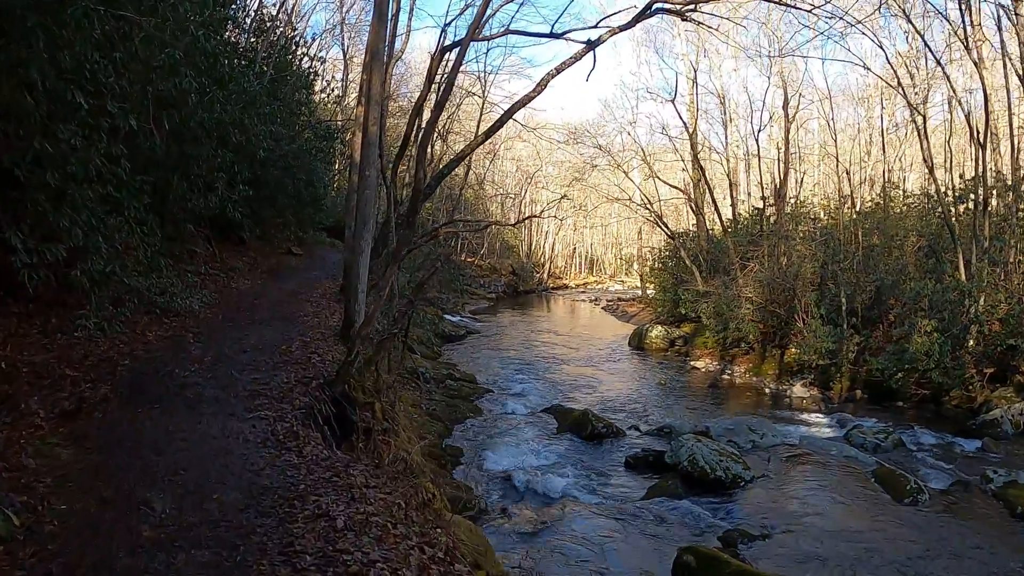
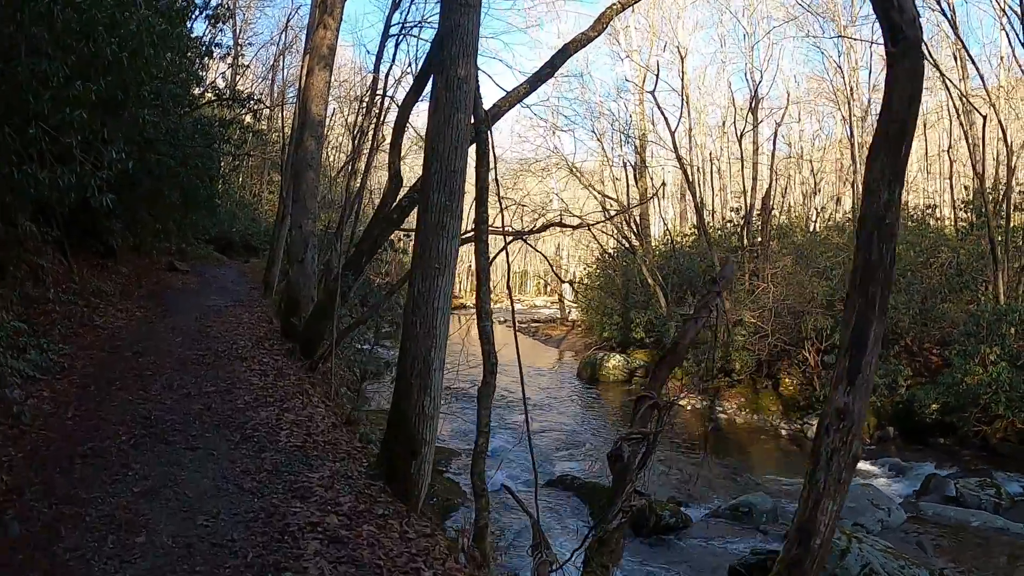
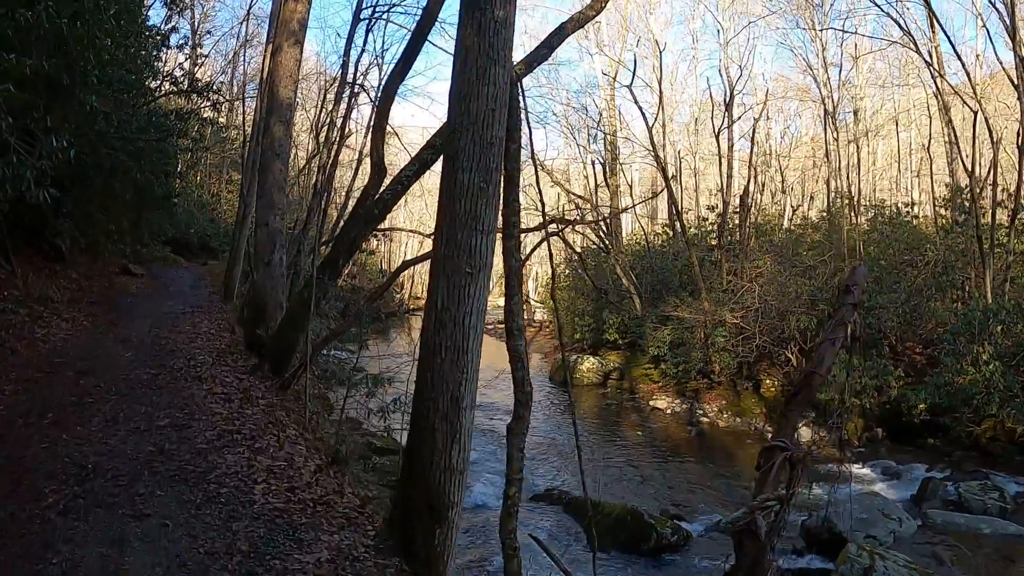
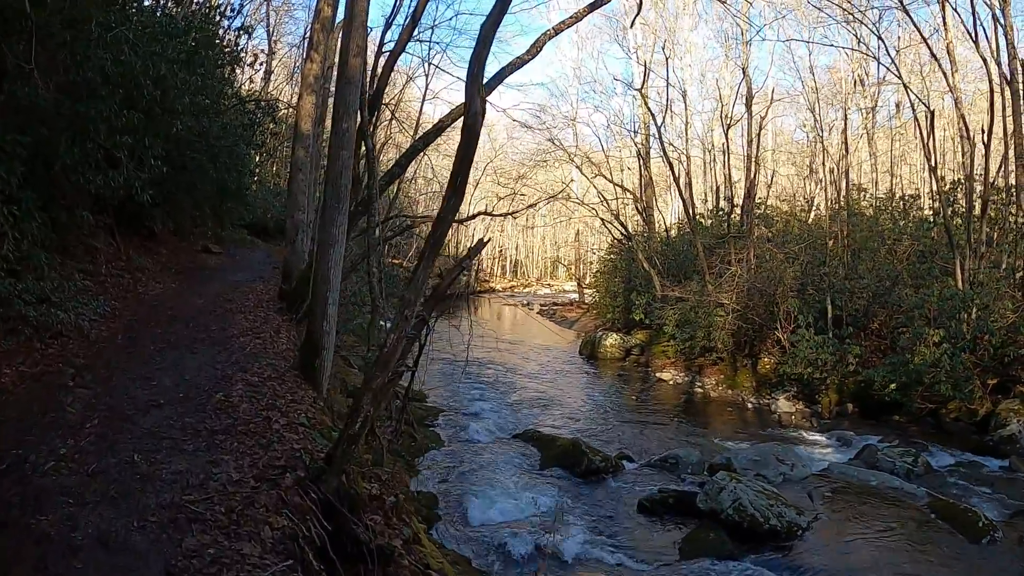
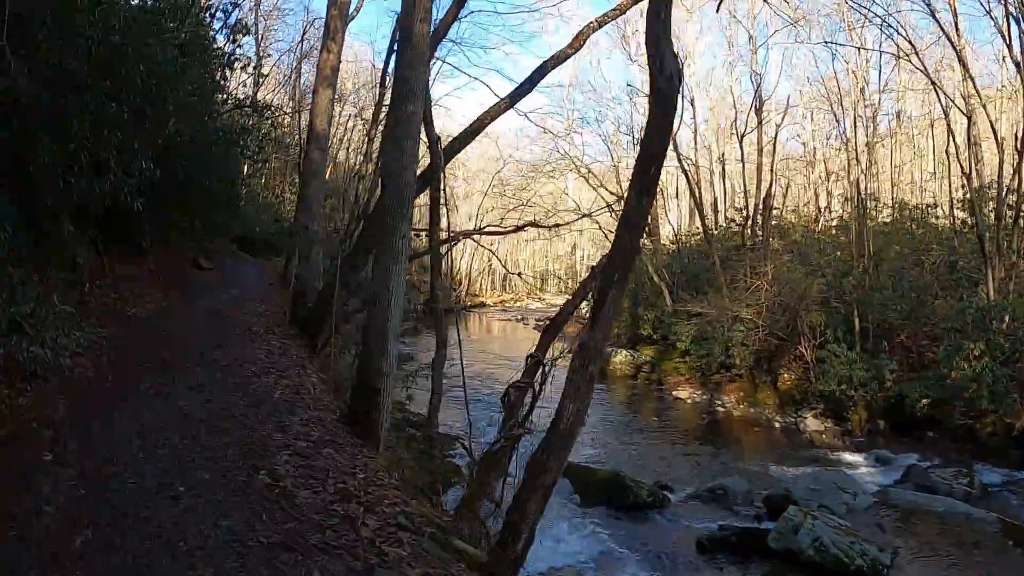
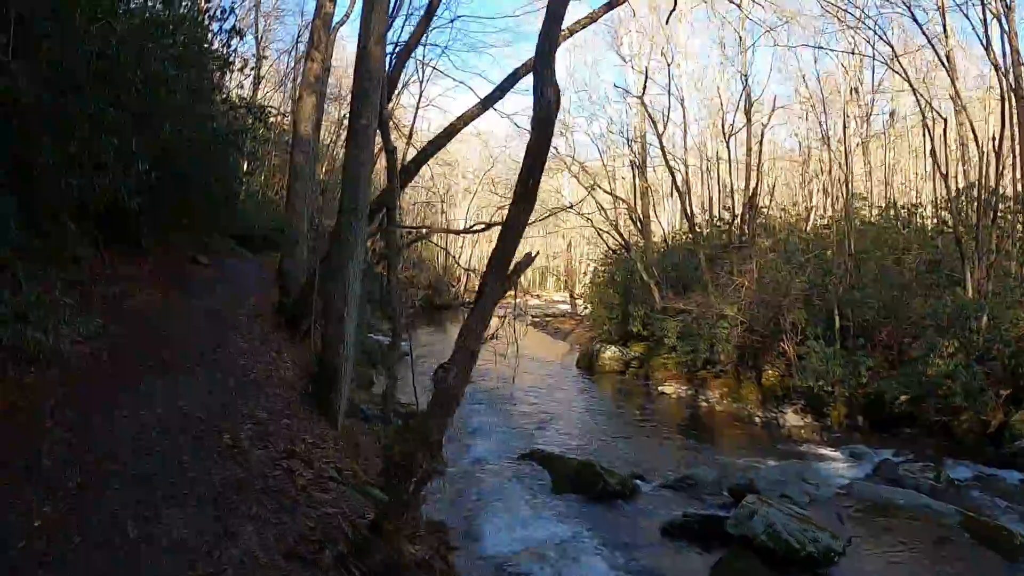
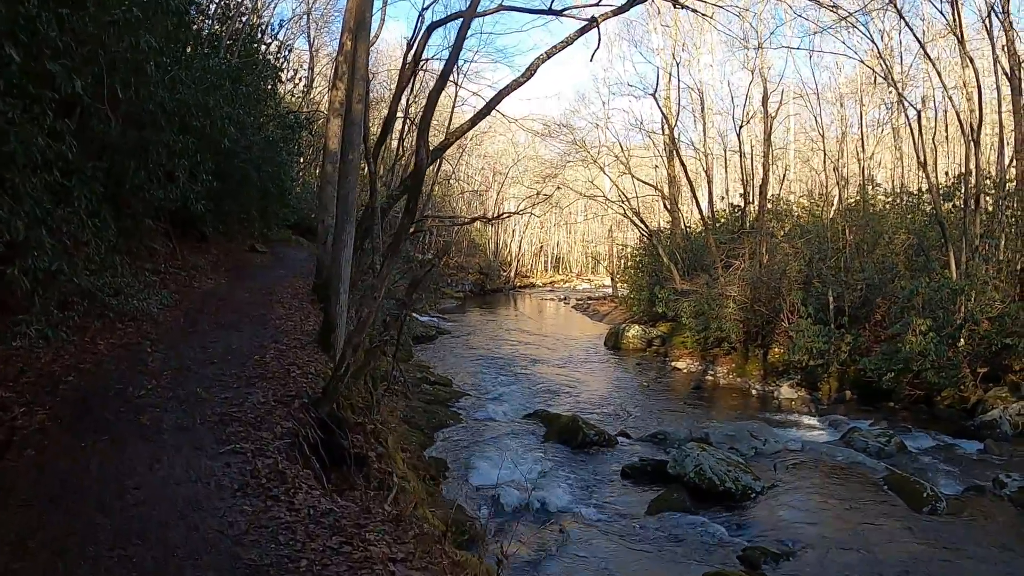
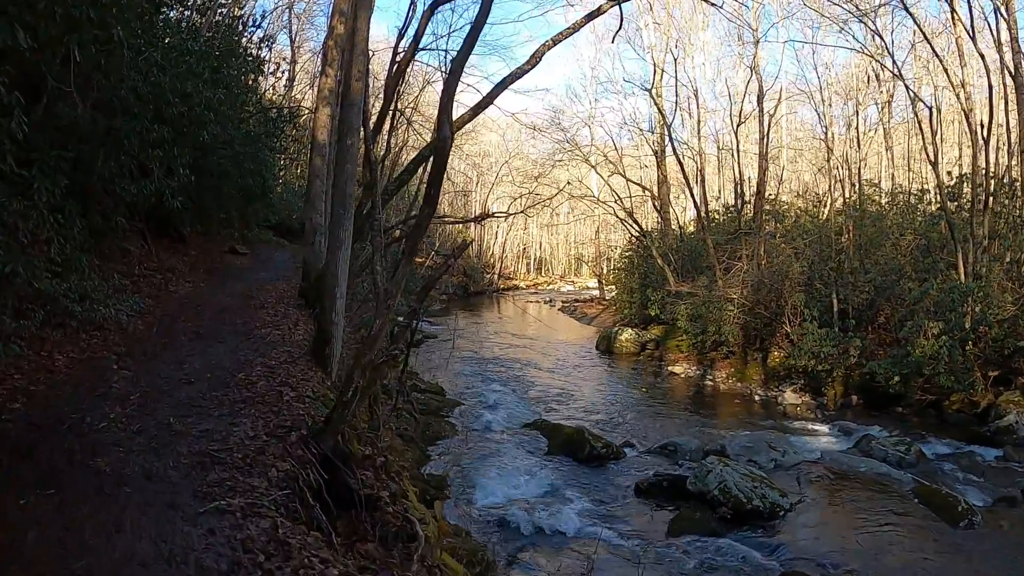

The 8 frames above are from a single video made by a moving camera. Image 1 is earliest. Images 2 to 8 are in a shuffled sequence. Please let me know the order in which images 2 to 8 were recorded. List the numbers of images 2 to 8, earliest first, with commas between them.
7, 8, 4, 6, 5, 2, 3
